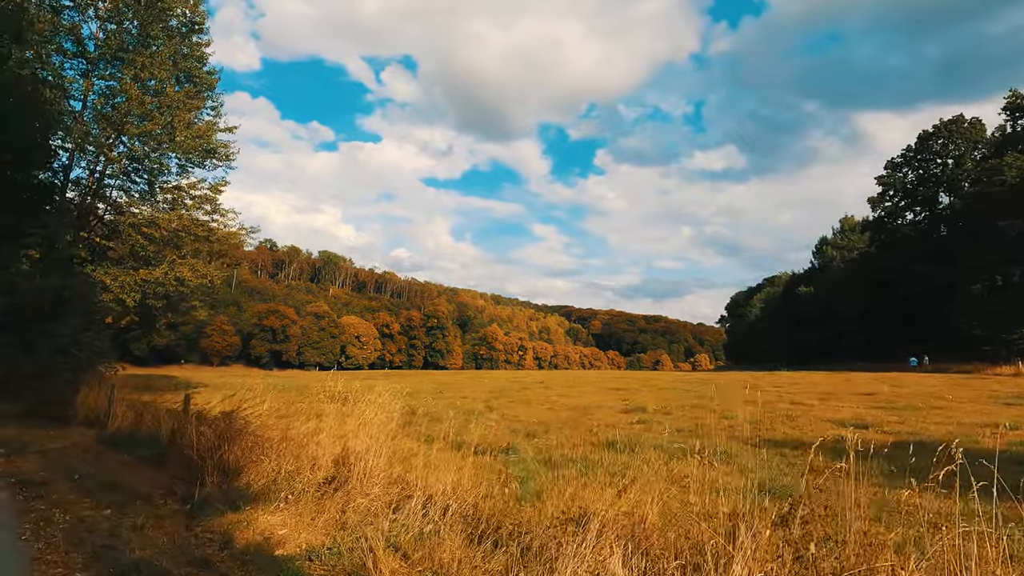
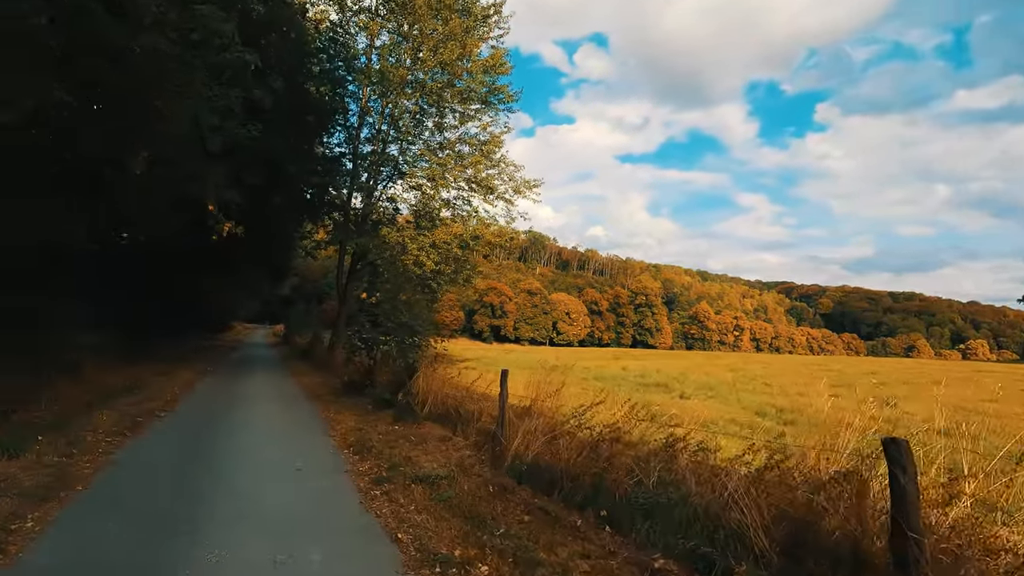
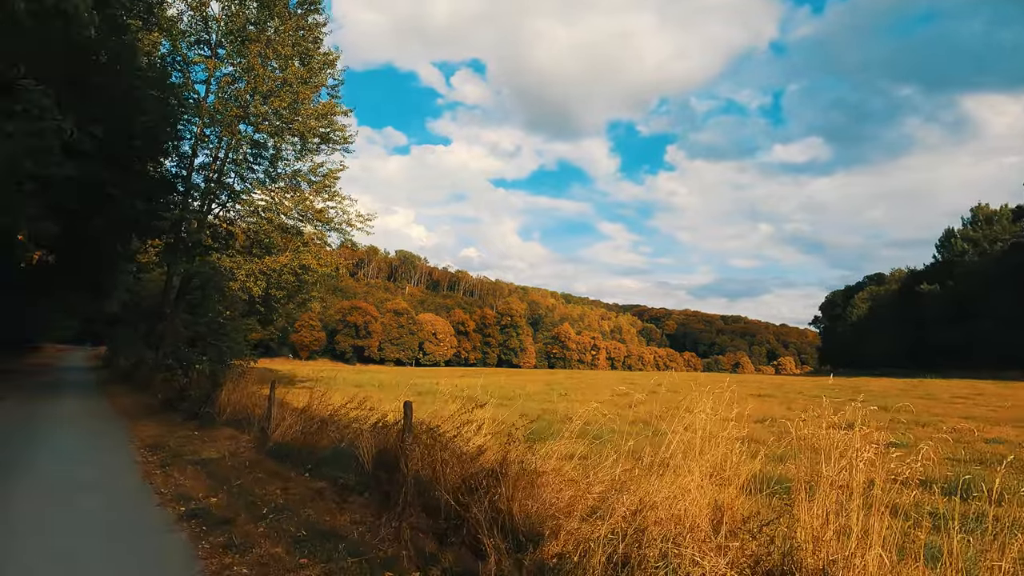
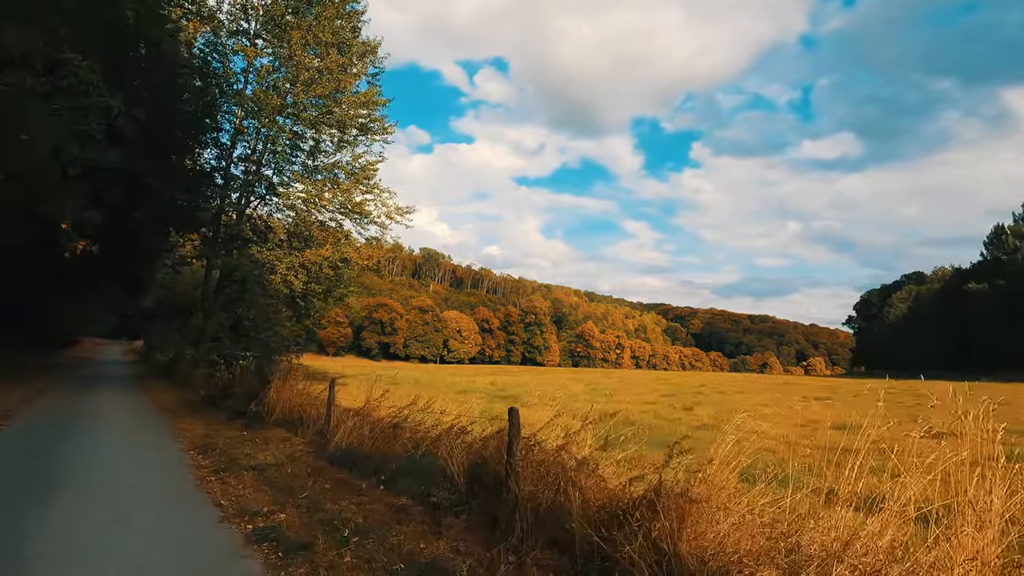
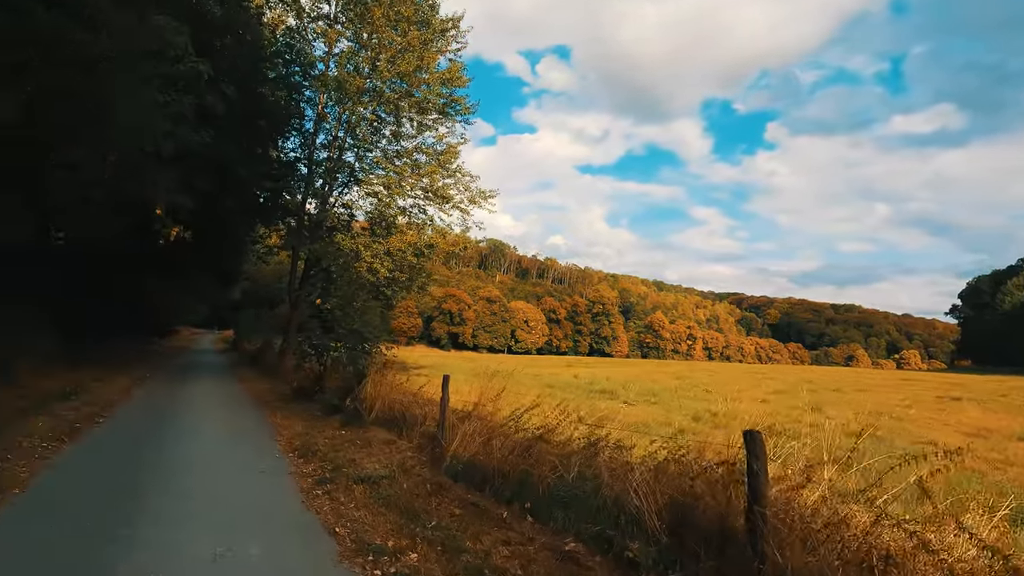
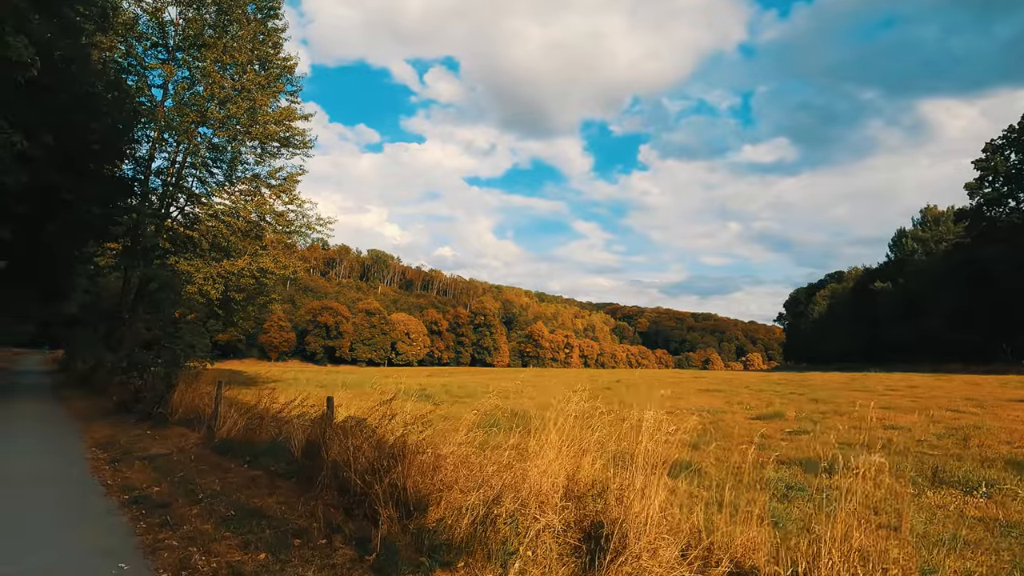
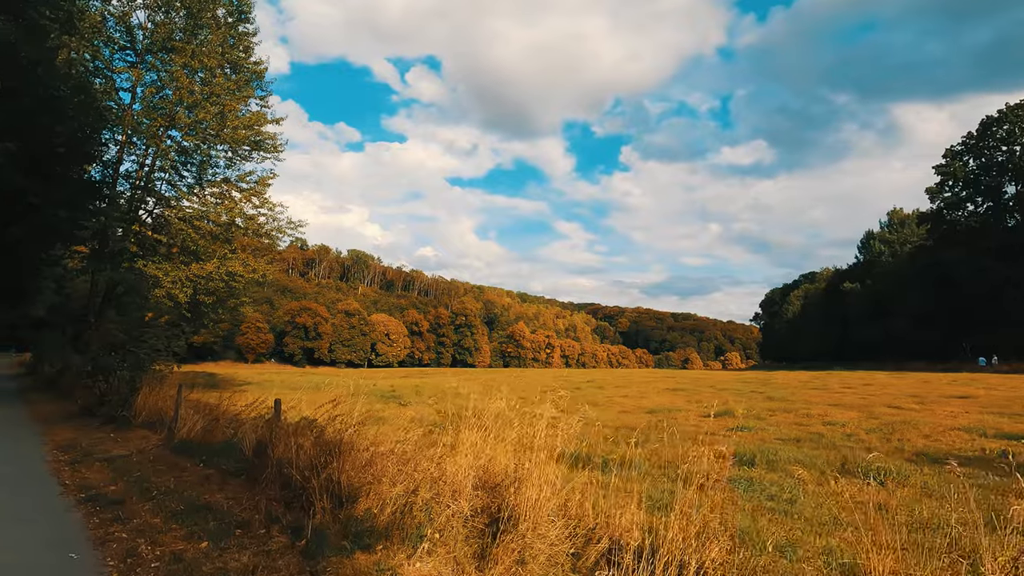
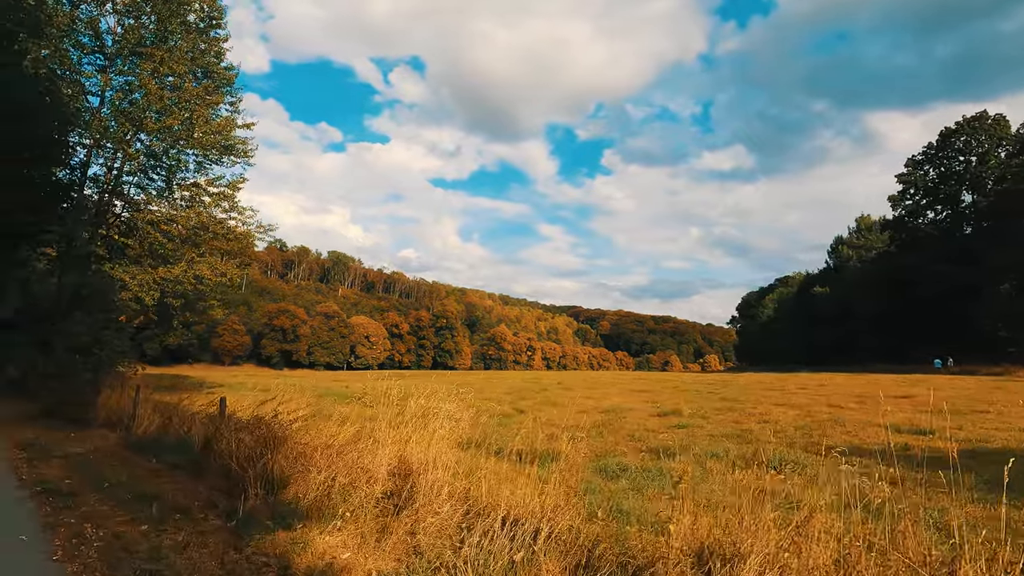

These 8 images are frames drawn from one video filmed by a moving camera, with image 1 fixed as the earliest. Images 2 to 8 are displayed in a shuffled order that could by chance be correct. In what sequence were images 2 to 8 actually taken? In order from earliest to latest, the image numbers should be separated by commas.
8, 7, 6, 3, 4, 5, 2
